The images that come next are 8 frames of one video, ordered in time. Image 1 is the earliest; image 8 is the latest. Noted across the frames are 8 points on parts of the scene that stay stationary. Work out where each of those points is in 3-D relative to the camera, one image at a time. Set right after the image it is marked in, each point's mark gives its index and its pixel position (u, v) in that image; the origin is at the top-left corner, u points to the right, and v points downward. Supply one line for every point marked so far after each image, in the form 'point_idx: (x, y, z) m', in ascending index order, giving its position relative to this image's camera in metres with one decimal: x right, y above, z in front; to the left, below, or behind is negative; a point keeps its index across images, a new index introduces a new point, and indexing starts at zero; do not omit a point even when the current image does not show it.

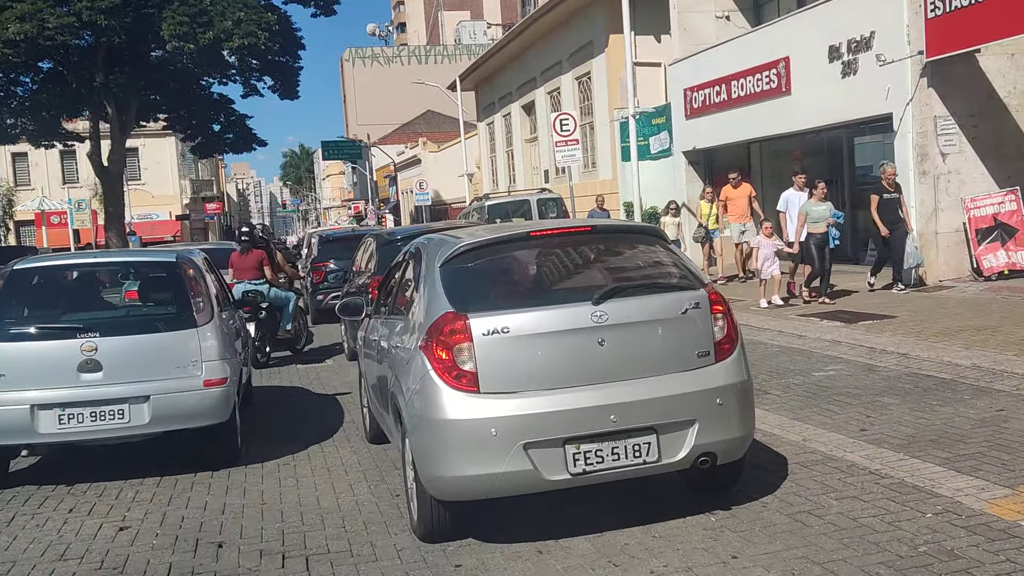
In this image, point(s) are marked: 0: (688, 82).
0: (+3.5, +4.1, +17.3) m
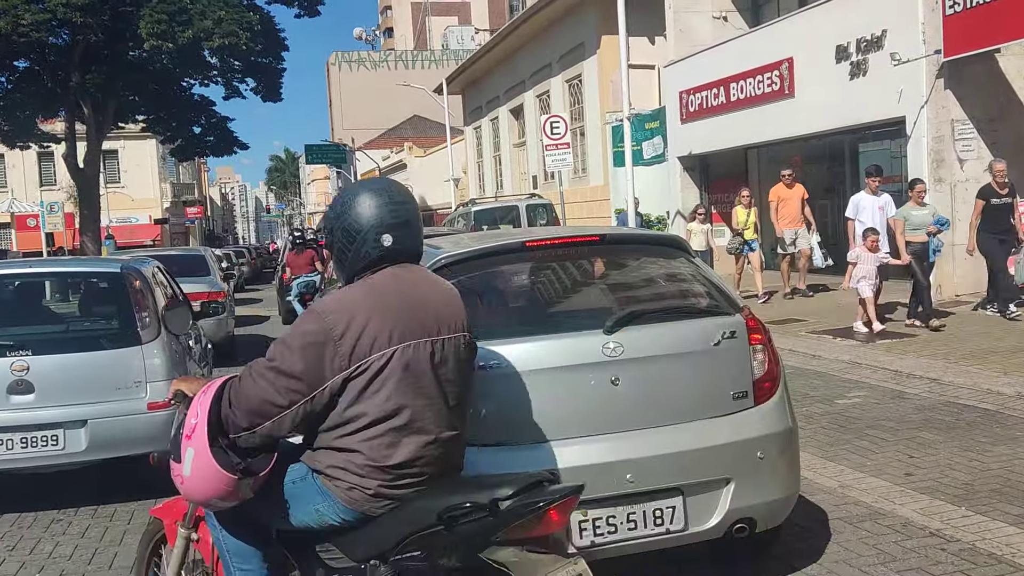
0: (+3.3, +3.9, +16.6) m
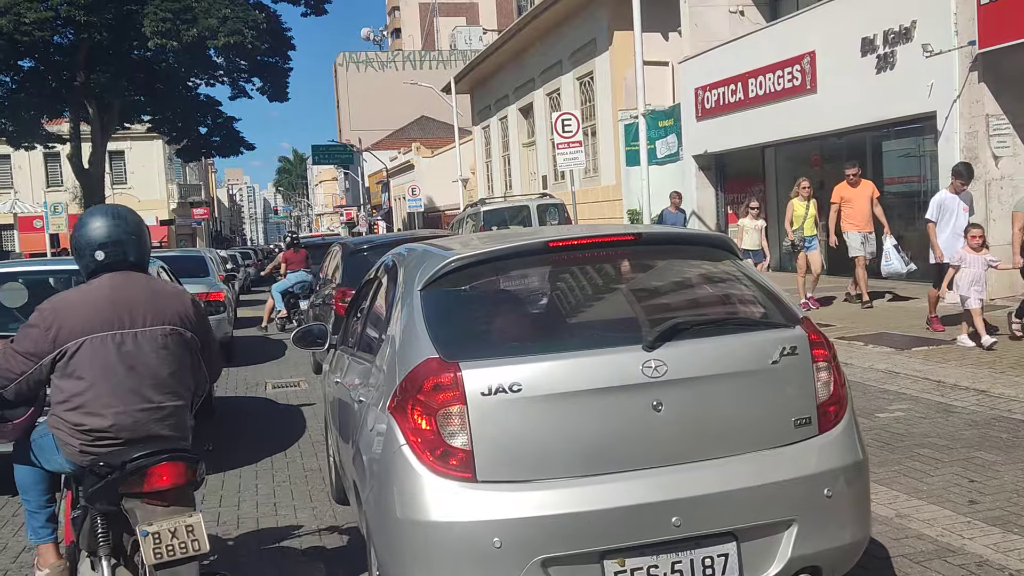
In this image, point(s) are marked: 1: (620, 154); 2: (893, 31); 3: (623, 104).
0: (+3.5, +3.9, +16.1) m
1: (+2.4, +3.0, +19.0) m
2: (+5.0, +3.4, +11.3) m
3: (+2.4, +4.0, +18.7) m
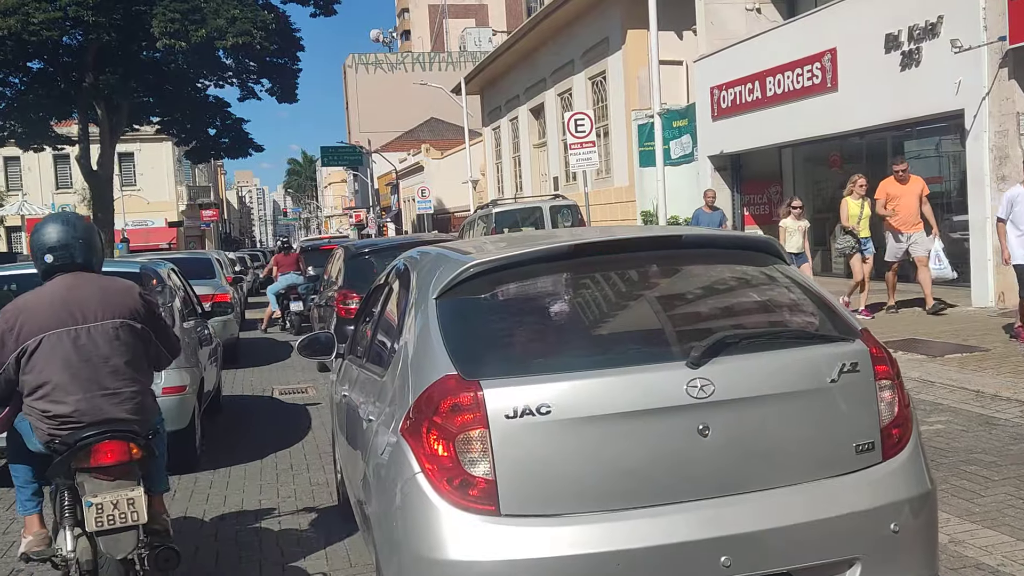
0: (+3.7, +3.8, +15.8) m
1: (+2.6, +2.9, +18.7) m
2: (+5.1, +3.3, +10.9) m
3: (+2.6, +3.9, +18.4) m
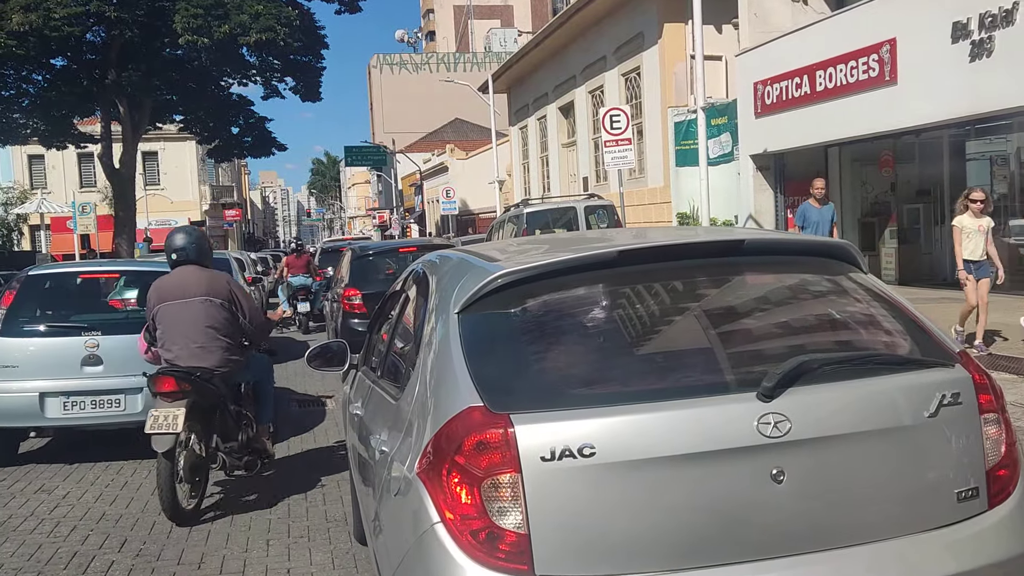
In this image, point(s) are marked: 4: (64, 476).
0: (+4.2, +3.7, +14.9) m
1: (+3.2, +2.8, +17.9) m
2: (+5.6, +3.2, +10.1) m
3: (+3.3, +3.8, +17.6) m
4: (-3.0, -1.3, +5.7) m
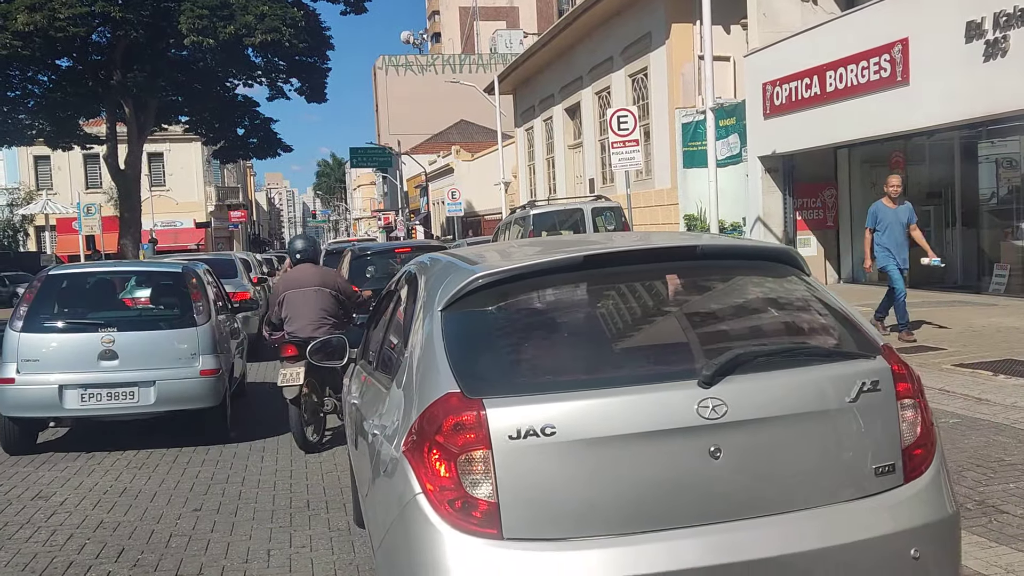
0: (+4.4, +3.6, +14.8) m
1: (+3.4, +2.7, +17.7) m
2: (+5.7, +3.1, +9.9) m
3: (+3.4, +3.8, +17.5) m
4: (-2.9, -1.3, +5.6) m
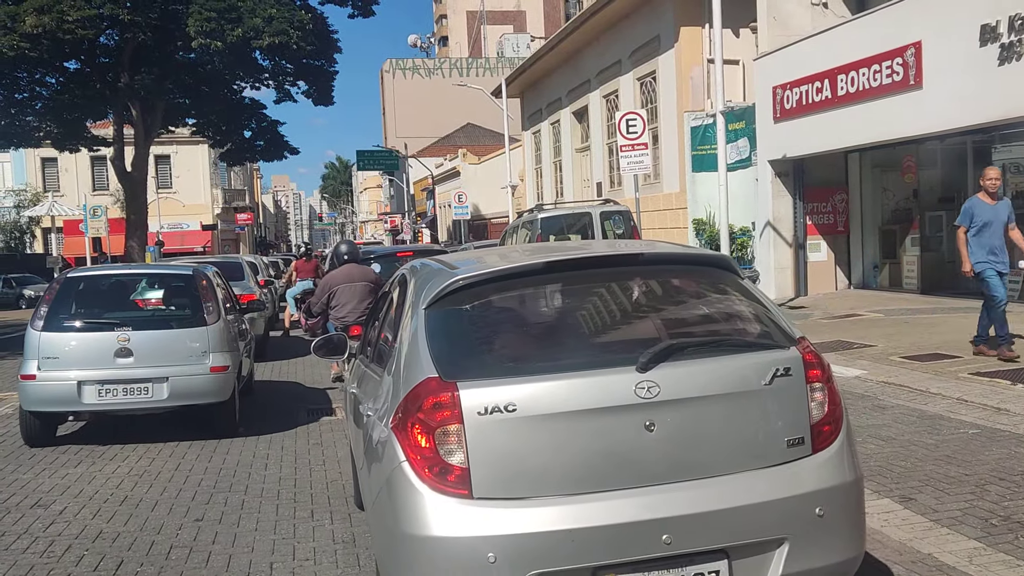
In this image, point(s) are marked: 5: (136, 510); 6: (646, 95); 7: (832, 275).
0: (+4.5, +3.6, +14.7) m
1: (+3.5, +2.7, +17.6) m
2: (+5.8, +3.1, +9.8) m
3: (+3.5, +3.7, +17.3) m
4: (-2.9, -1.3, +5.5) m
5: (-2.2, -1.3, +5.1) m
6: (+3.0, +4.4, +19.6) m
7: (+5.7, +0.2, +15.4) m
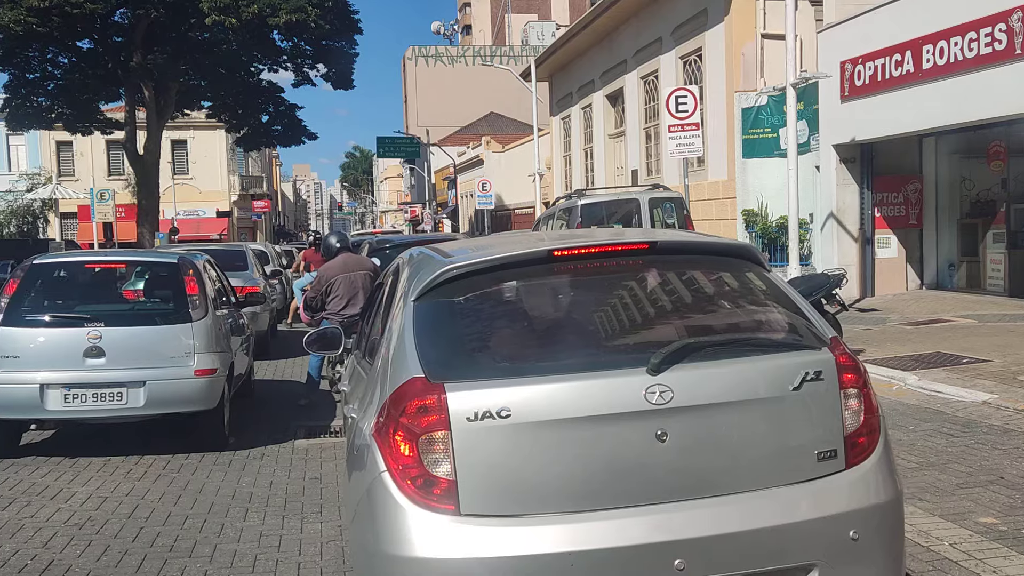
0: (+5.0, +3.6, +13.1) m
1: (+4.1, +2.7, +16.1) m
2: (+6.2, +3.0, +8.2) m
3: (+4.2, +3.7, +15.8) m
4: (-2.6, -1.3, +4.2) m
5: (-2.0, -1.3, +3.7) m
6: (+3.7, +4.5, +18.1) m
7: (+6.2, +0.2, +13.8) m
